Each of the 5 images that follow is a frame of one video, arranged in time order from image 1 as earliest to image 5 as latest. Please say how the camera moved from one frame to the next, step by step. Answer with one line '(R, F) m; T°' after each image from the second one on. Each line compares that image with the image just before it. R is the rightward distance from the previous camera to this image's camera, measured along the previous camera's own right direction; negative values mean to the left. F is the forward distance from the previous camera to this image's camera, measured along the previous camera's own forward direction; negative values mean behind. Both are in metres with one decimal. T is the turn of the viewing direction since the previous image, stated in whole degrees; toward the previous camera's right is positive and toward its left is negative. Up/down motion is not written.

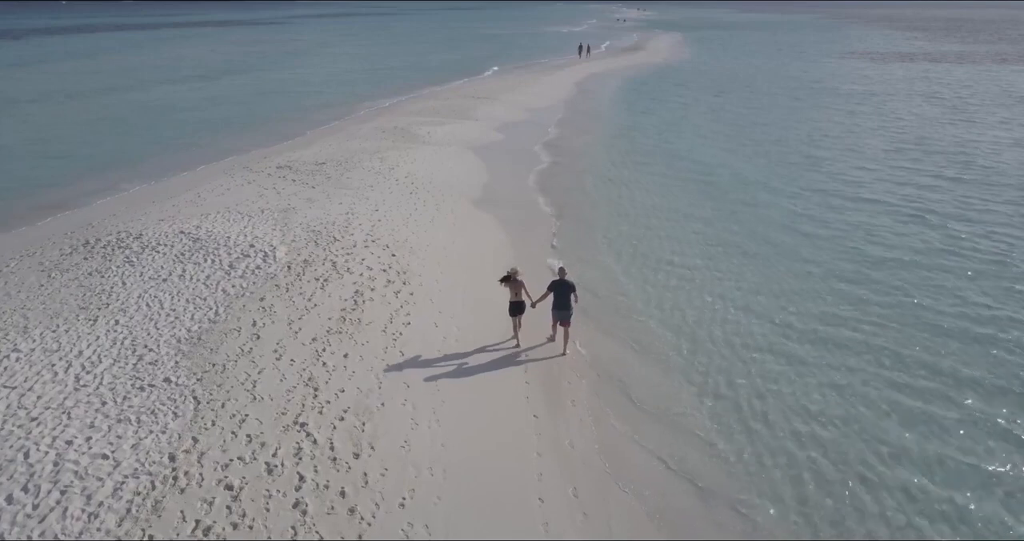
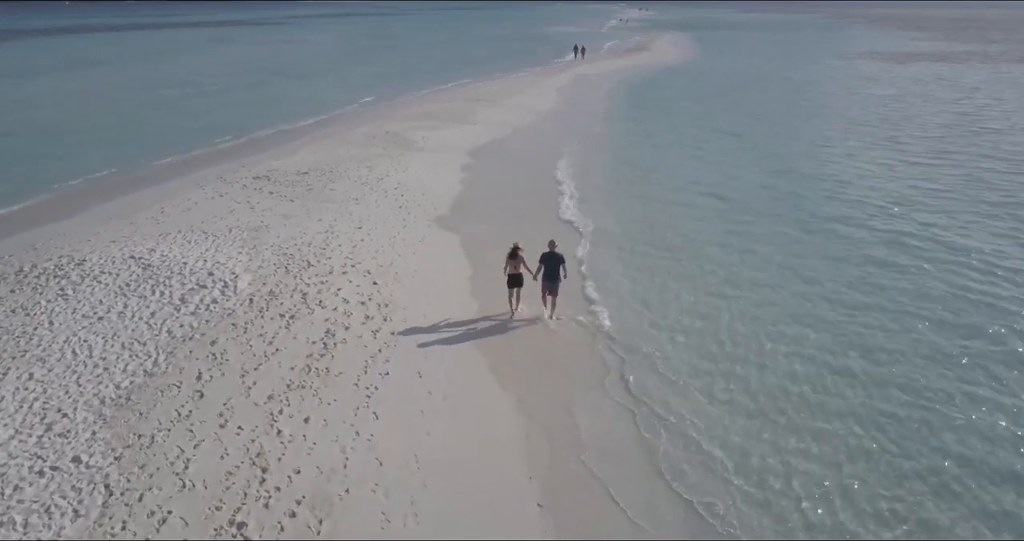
(0.0, +2.0) m; 0°
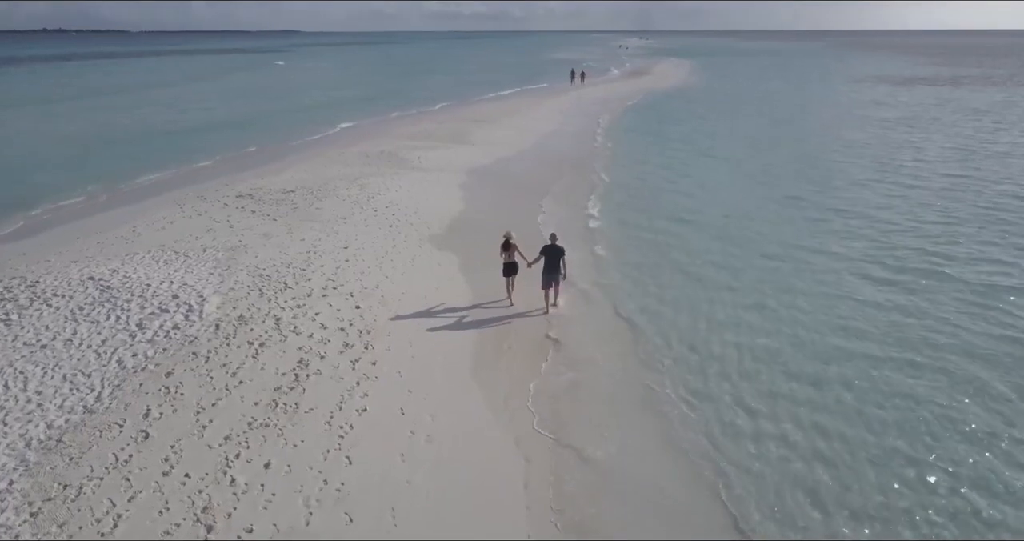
(+0.1, +1.2) m; 0°
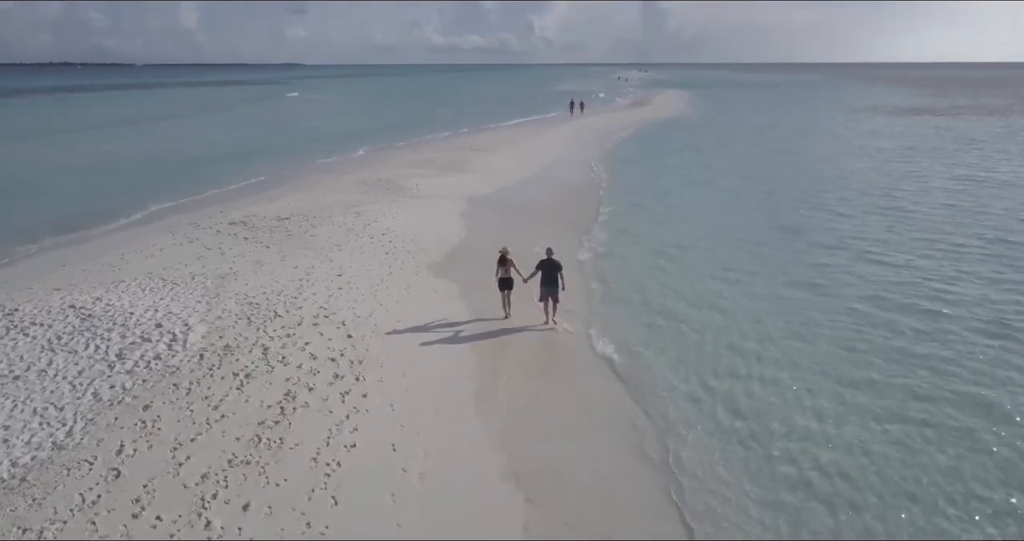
(0.0, +0.4) m; 0°
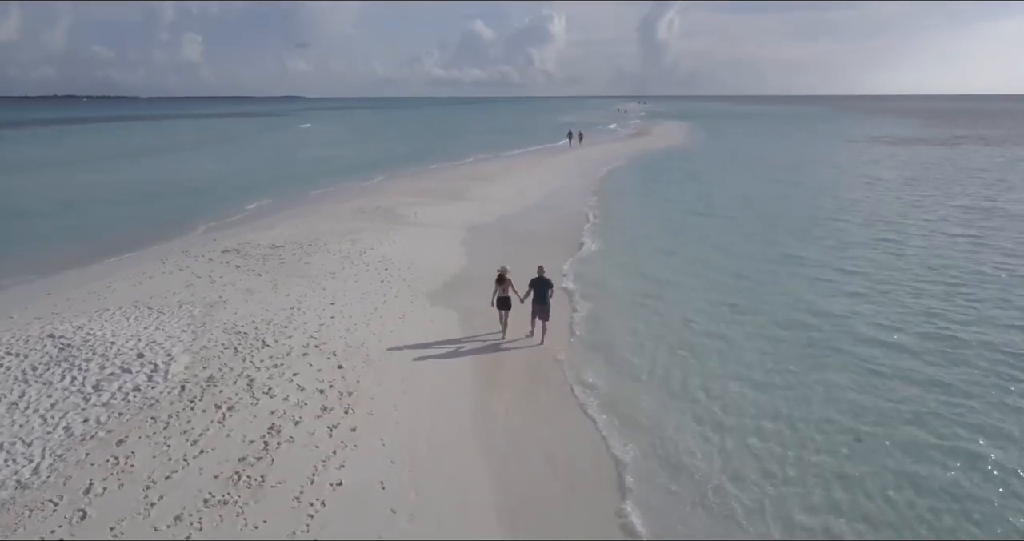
(0.0, +0.4) m; 0°
